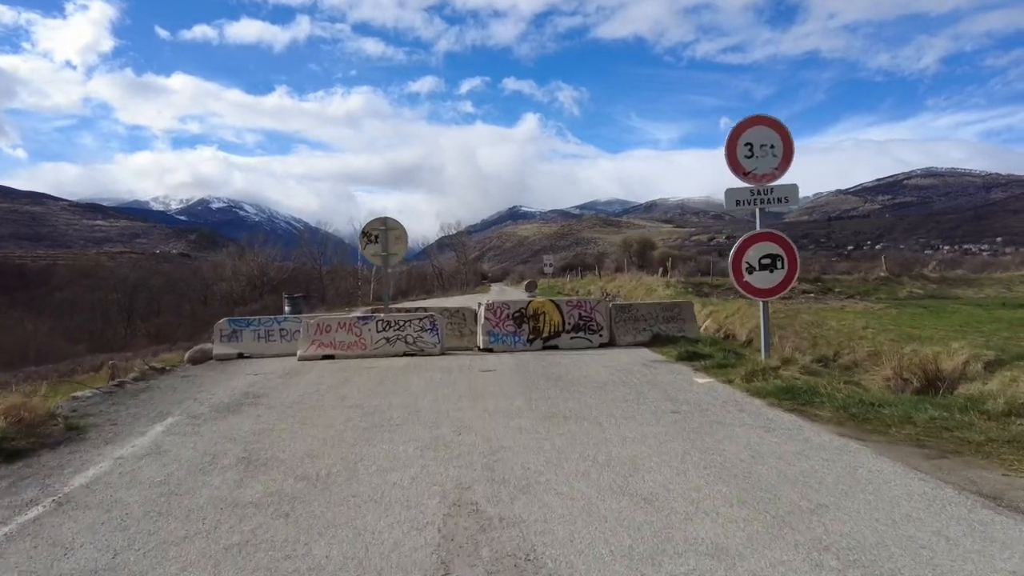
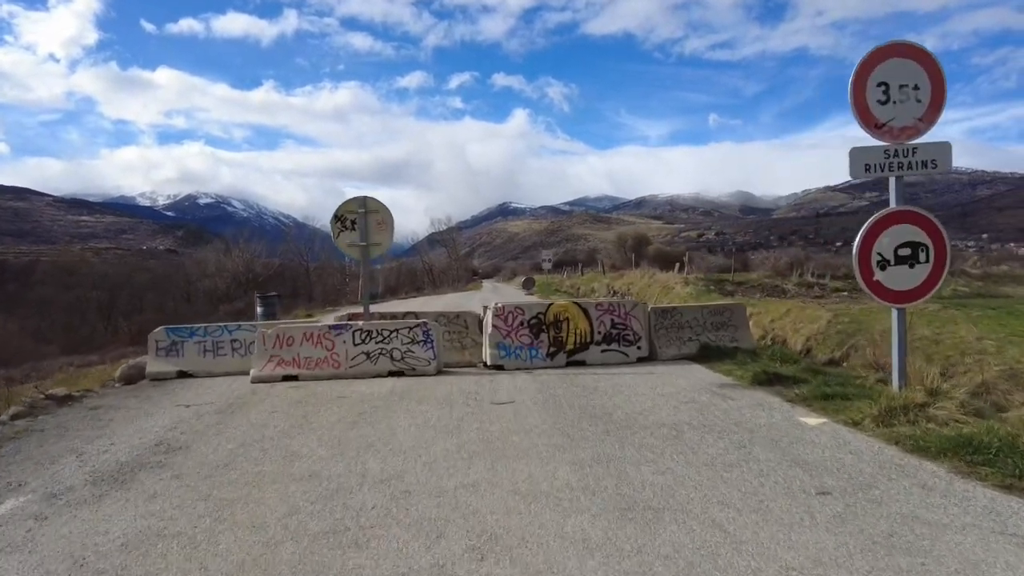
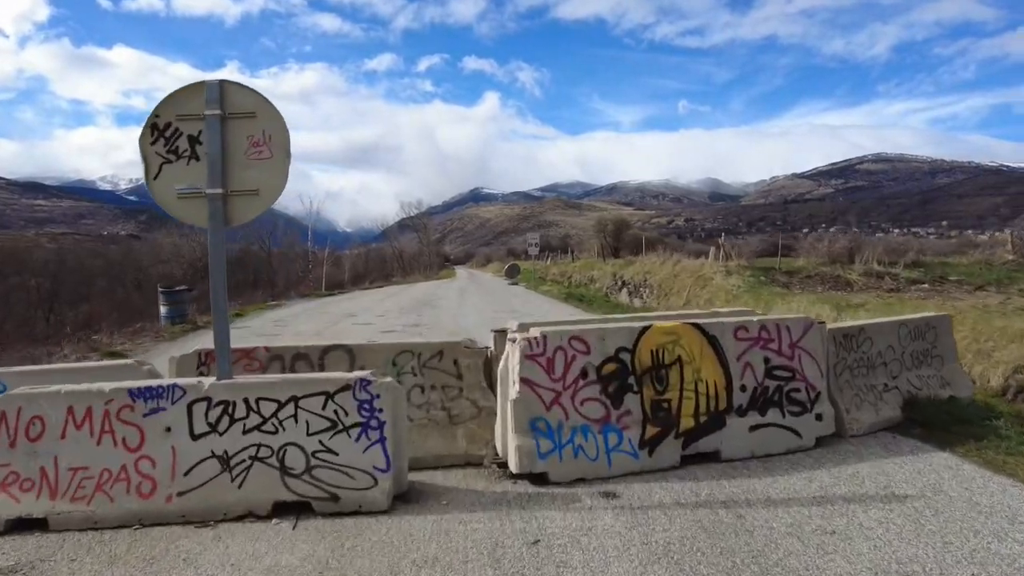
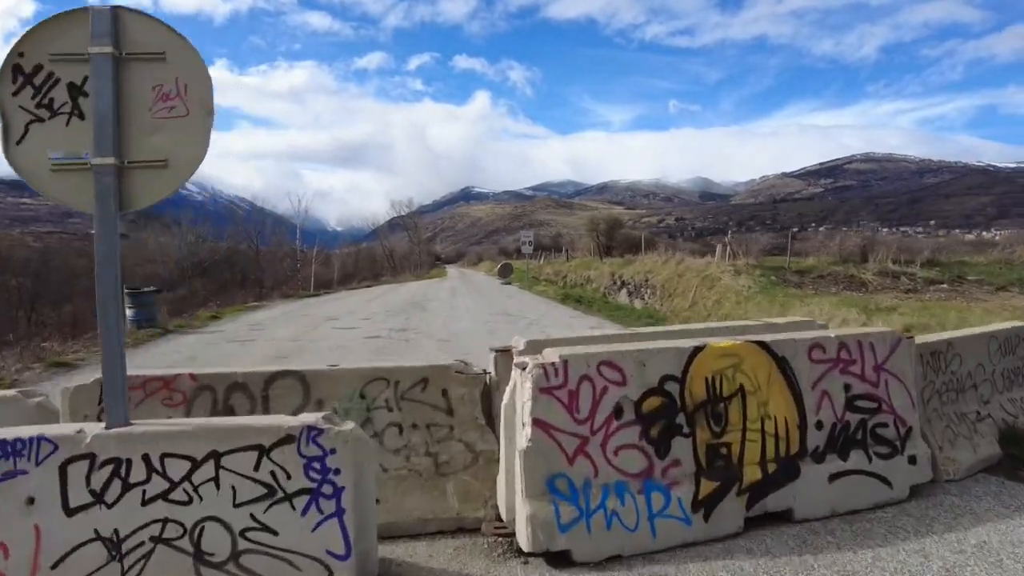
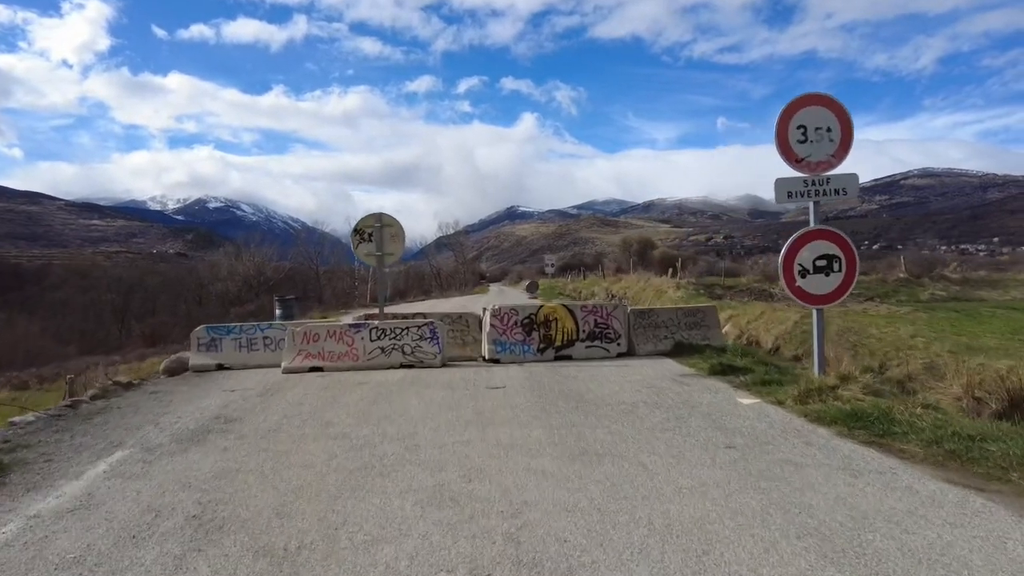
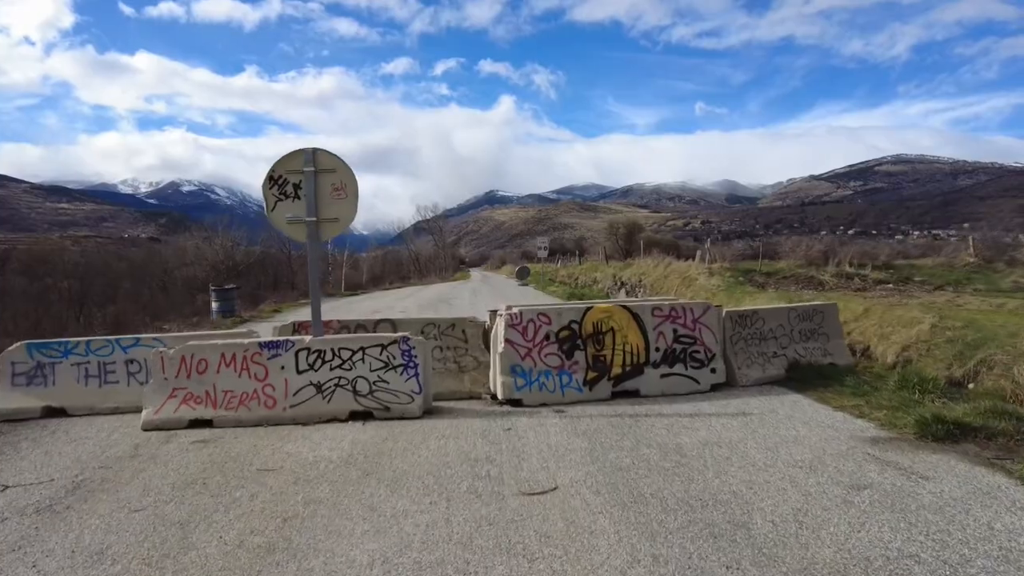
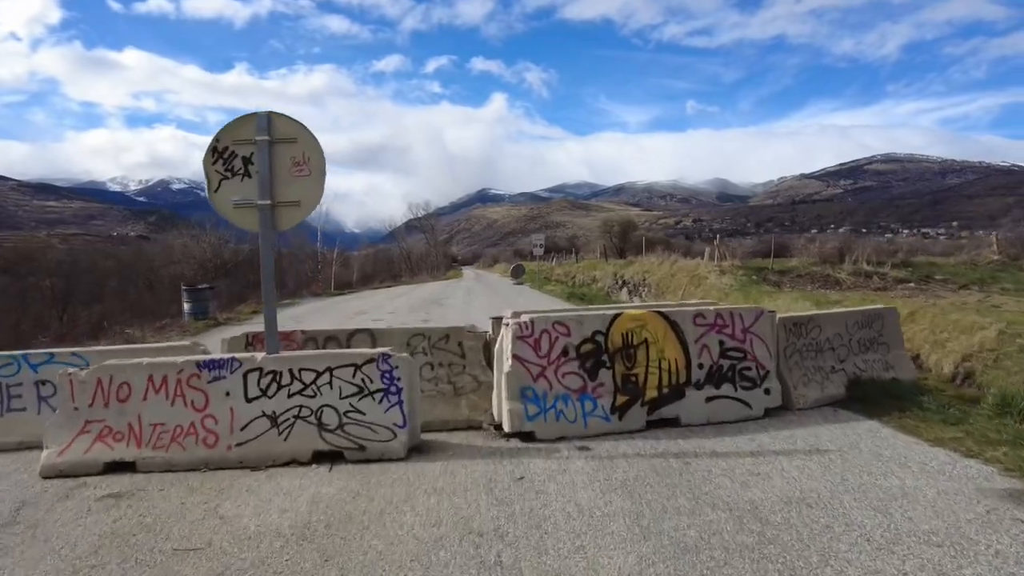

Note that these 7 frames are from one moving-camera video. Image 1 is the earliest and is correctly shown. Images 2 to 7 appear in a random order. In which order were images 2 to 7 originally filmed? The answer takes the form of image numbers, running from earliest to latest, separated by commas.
5, 2, 6, 7, 3, 4
